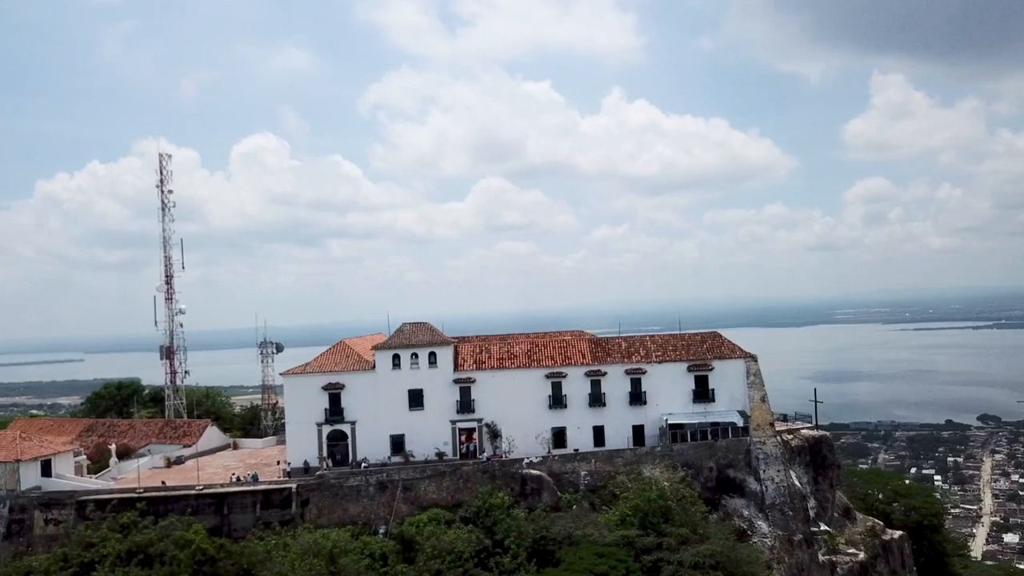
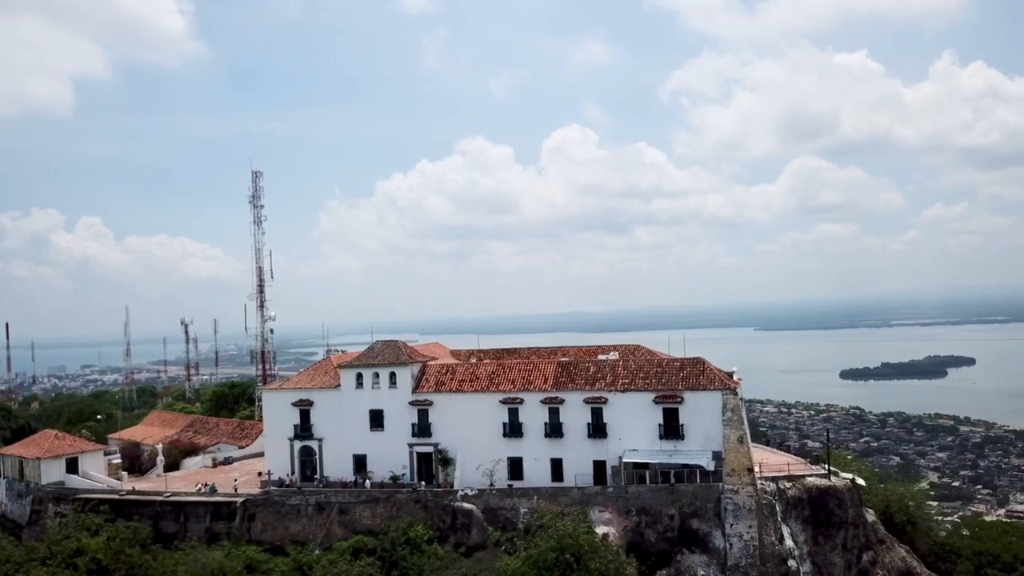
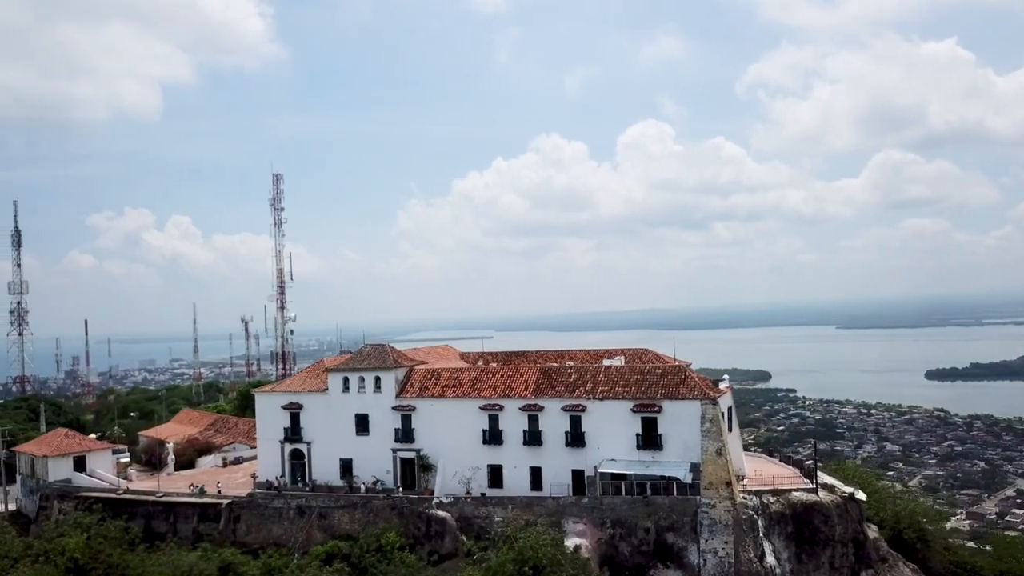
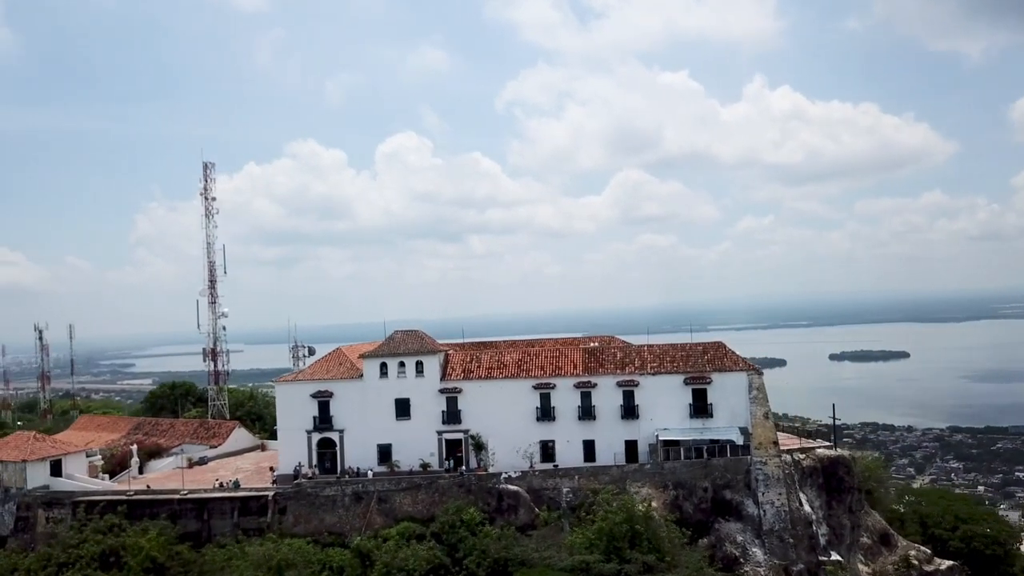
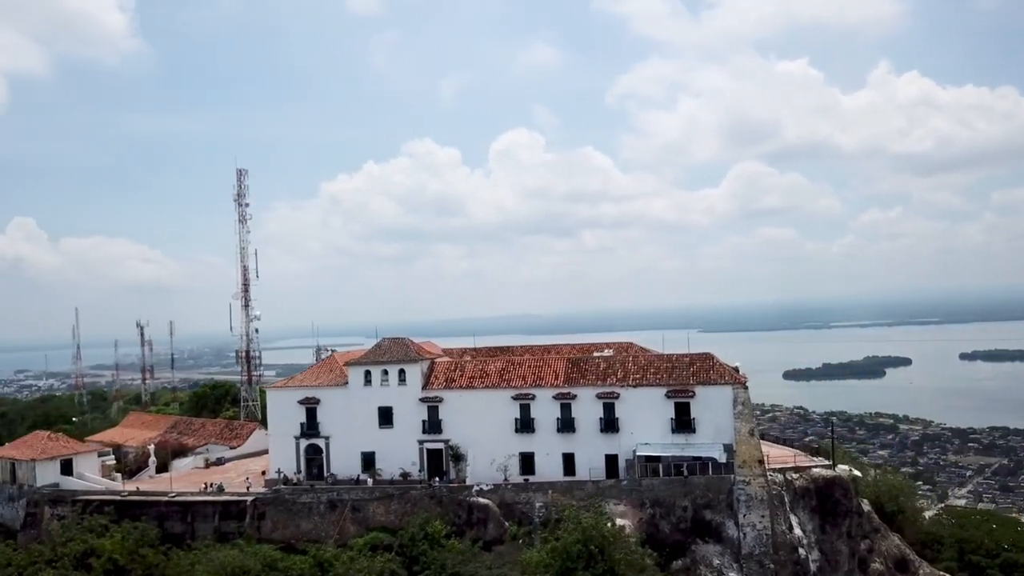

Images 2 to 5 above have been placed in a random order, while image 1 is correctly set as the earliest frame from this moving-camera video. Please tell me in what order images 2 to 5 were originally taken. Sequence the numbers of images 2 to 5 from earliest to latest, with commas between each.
4, 5, 2, 3
